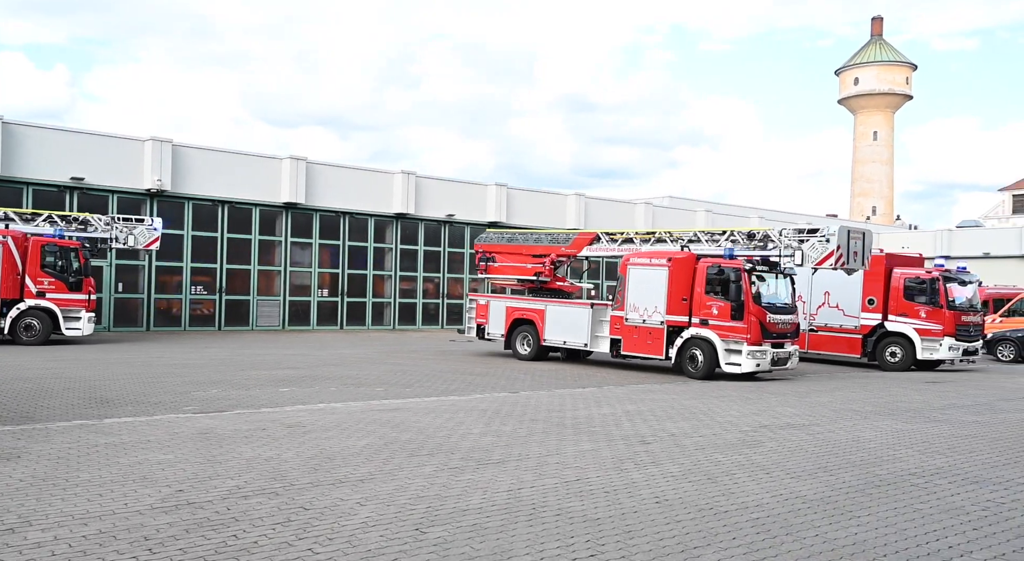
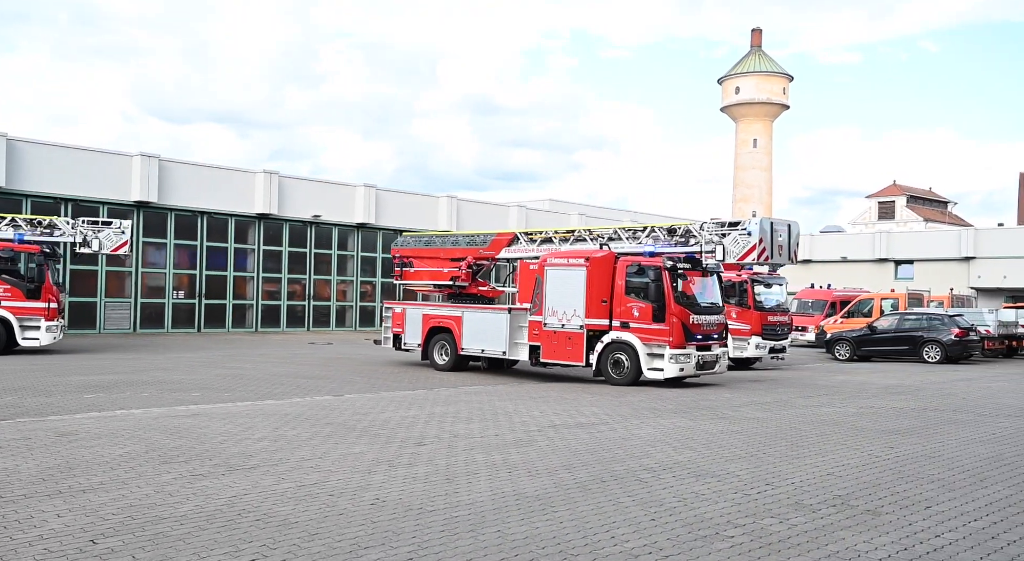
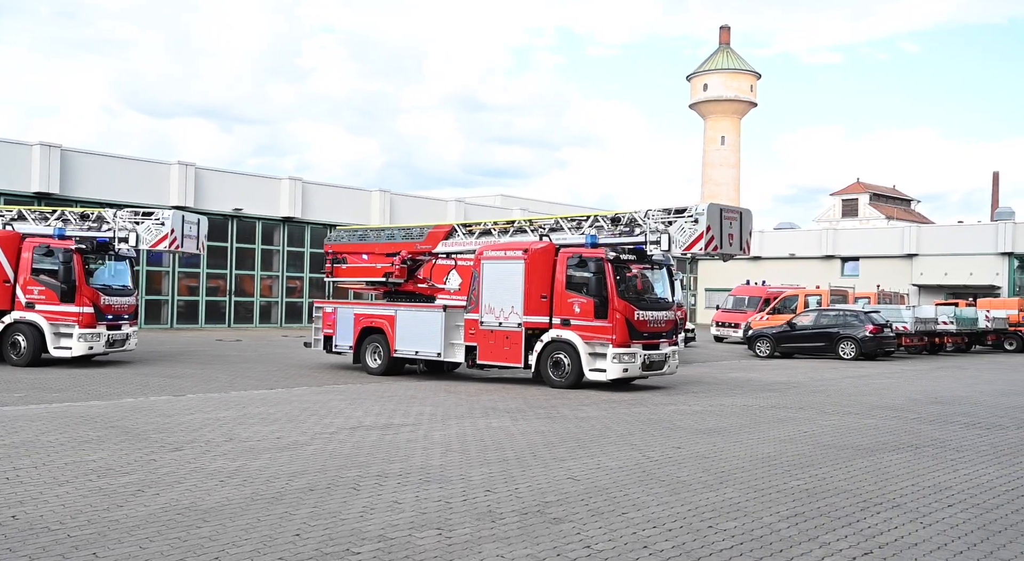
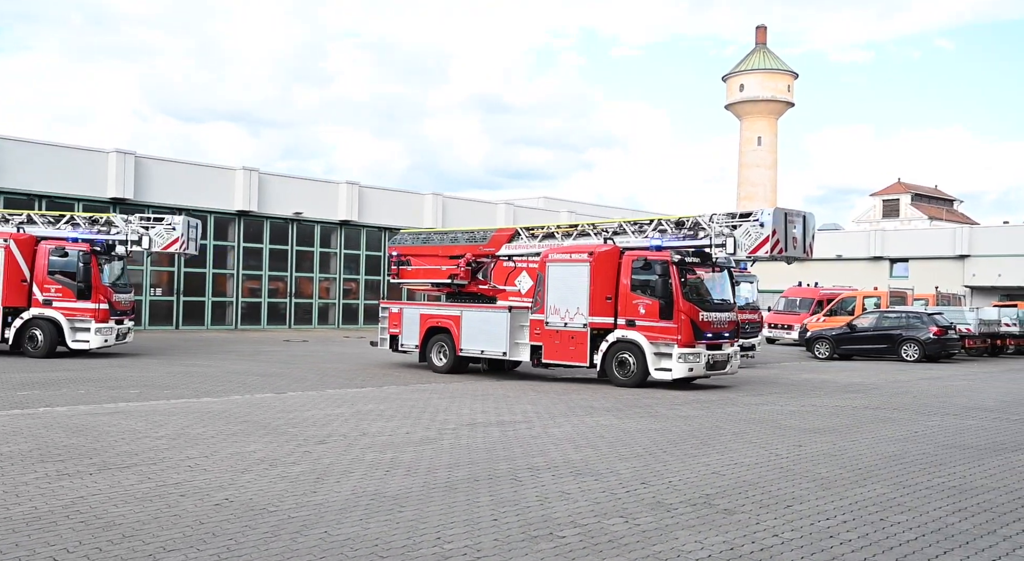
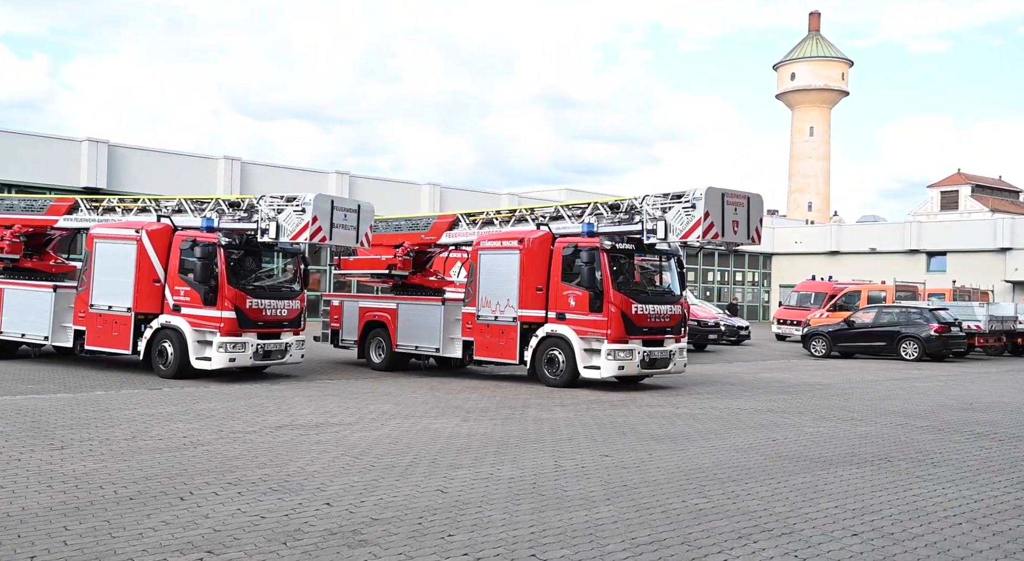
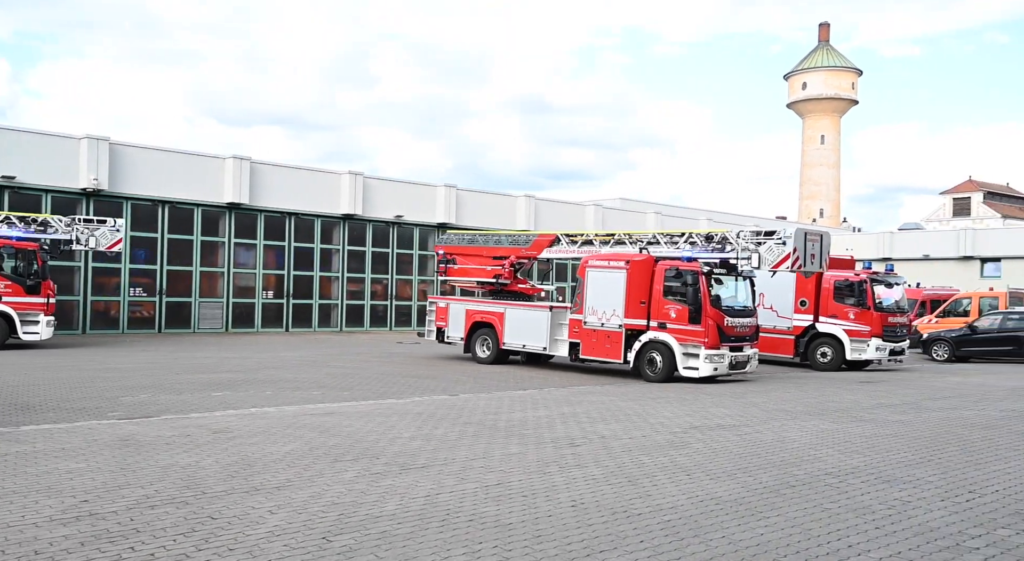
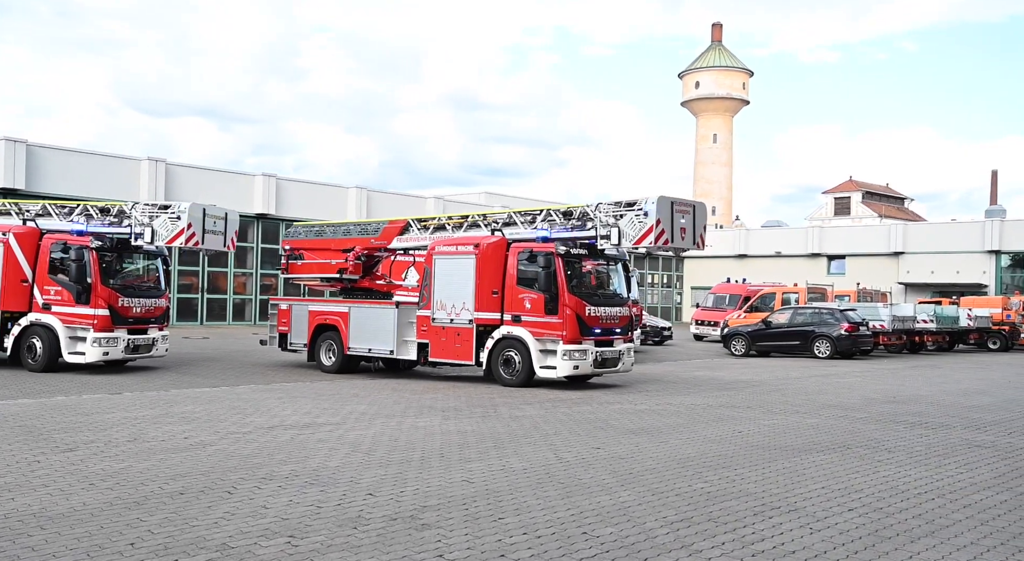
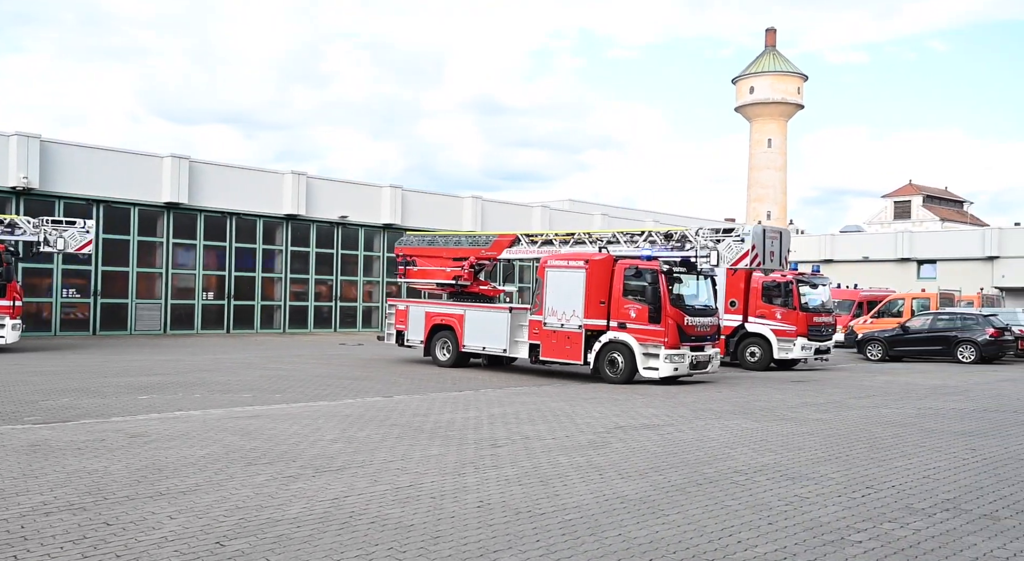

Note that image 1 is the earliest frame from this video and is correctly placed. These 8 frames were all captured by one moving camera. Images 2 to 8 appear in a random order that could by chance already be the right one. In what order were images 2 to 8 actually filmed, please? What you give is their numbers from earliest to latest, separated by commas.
6, 8, 2, 4, 3, 7, 5
